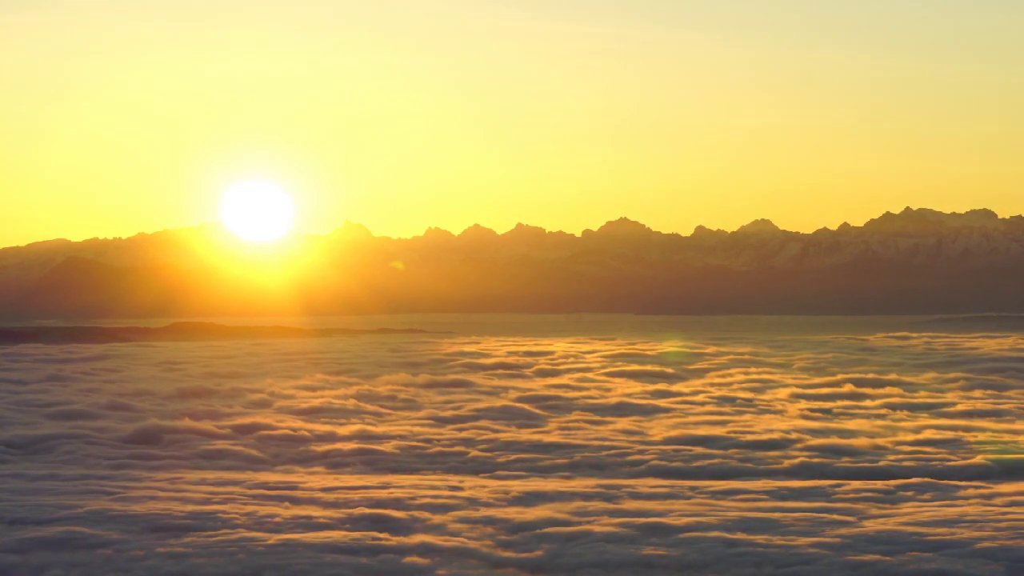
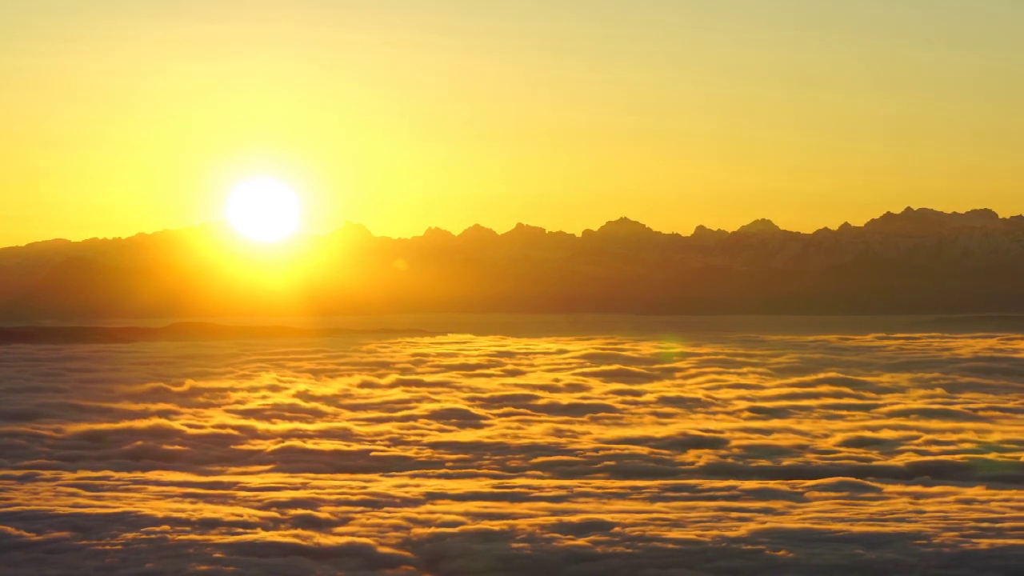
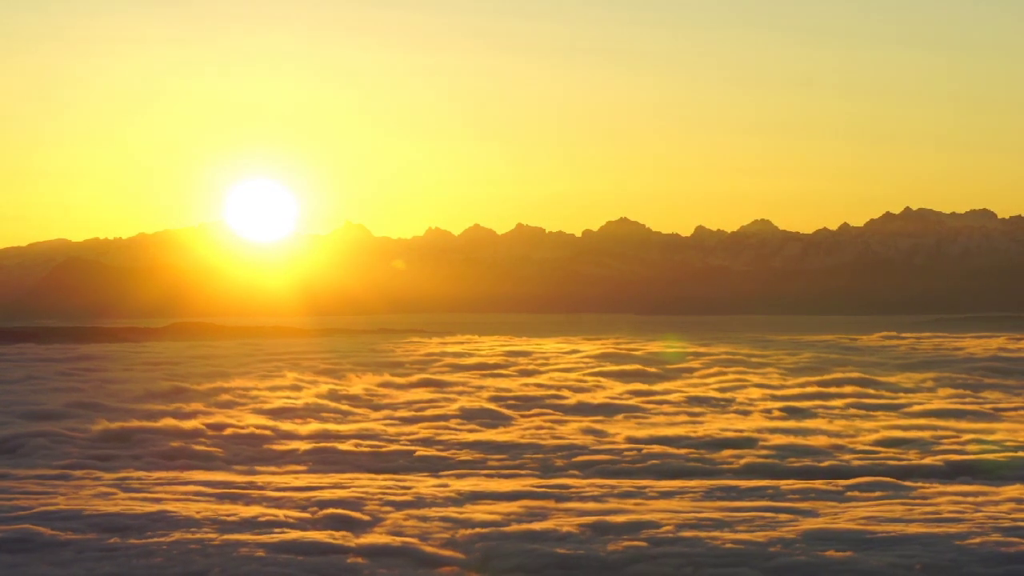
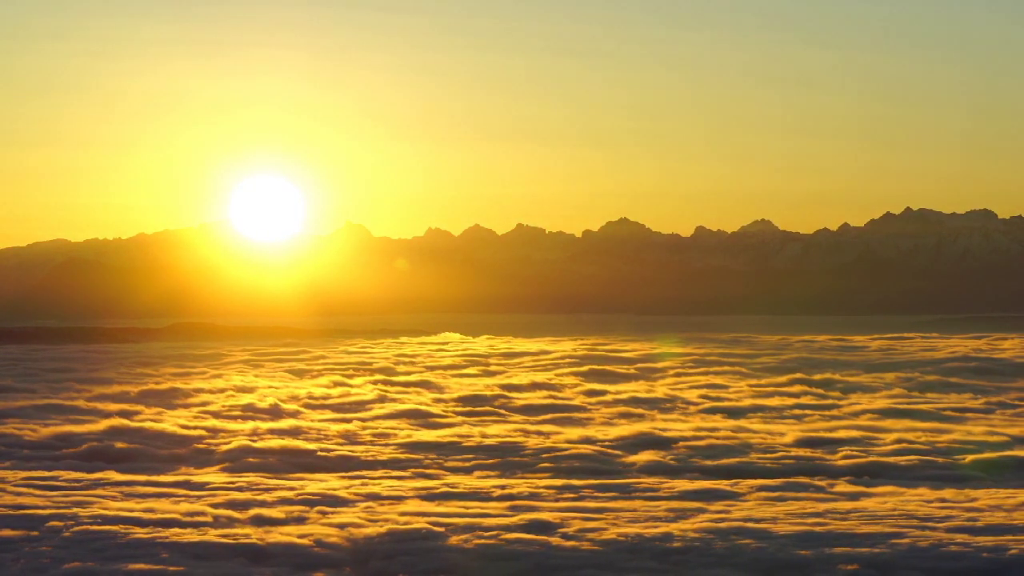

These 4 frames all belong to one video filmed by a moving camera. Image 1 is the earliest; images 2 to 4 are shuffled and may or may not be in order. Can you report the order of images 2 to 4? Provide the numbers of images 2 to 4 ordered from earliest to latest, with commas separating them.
3, 2, 4
